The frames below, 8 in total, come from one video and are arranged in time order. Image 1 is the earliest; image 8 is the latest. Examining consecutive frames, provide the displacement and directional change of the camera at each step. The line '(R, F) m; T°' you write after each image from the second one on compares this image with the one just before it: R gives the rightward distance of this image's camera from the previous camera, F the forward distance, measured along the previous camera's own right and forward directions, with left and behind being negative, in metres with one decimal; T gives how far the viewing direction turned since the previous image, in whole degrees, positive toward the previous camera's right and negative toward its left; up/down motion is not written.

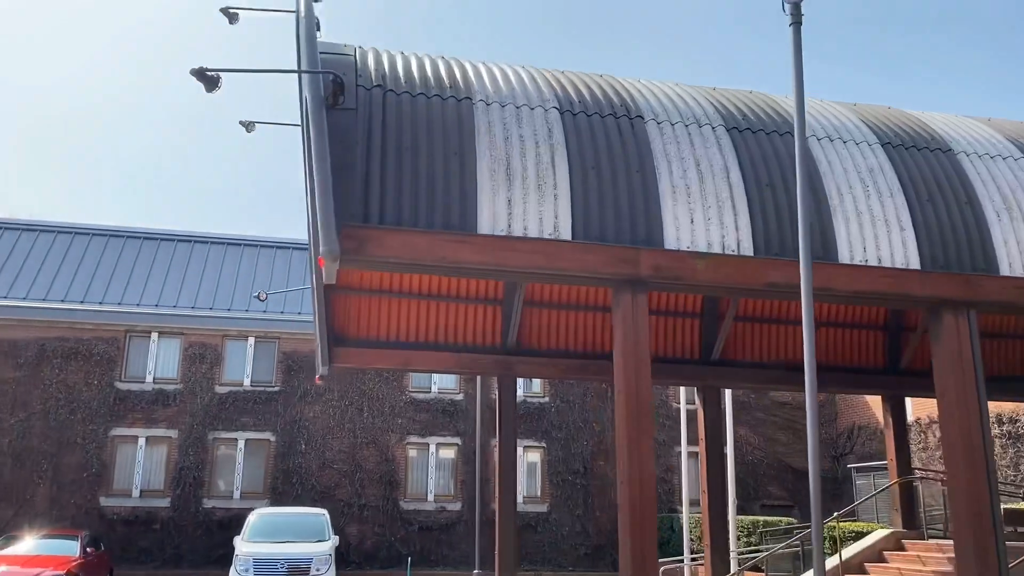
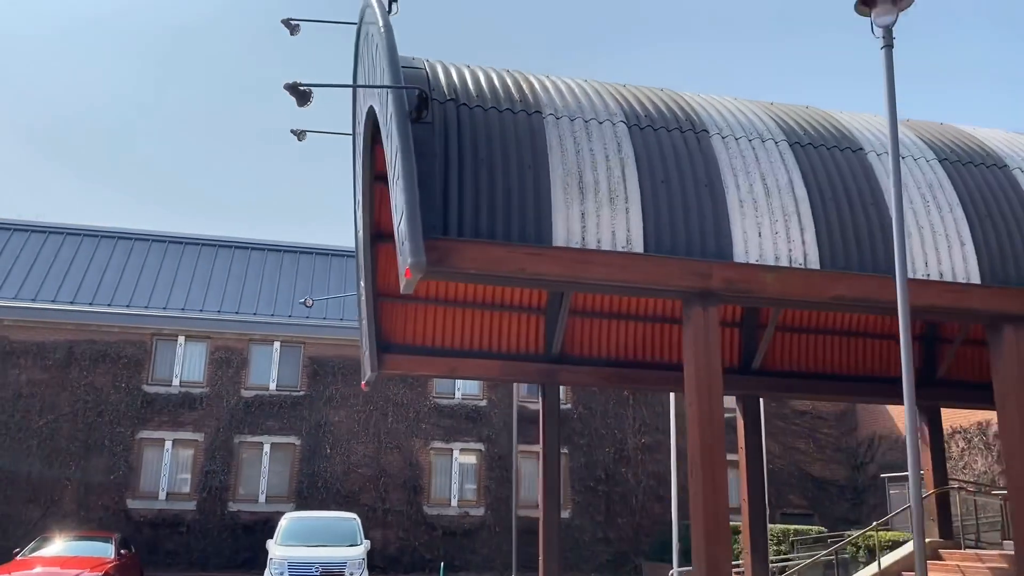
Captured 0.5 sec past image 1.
(-0.7, -0.2) m; 0°
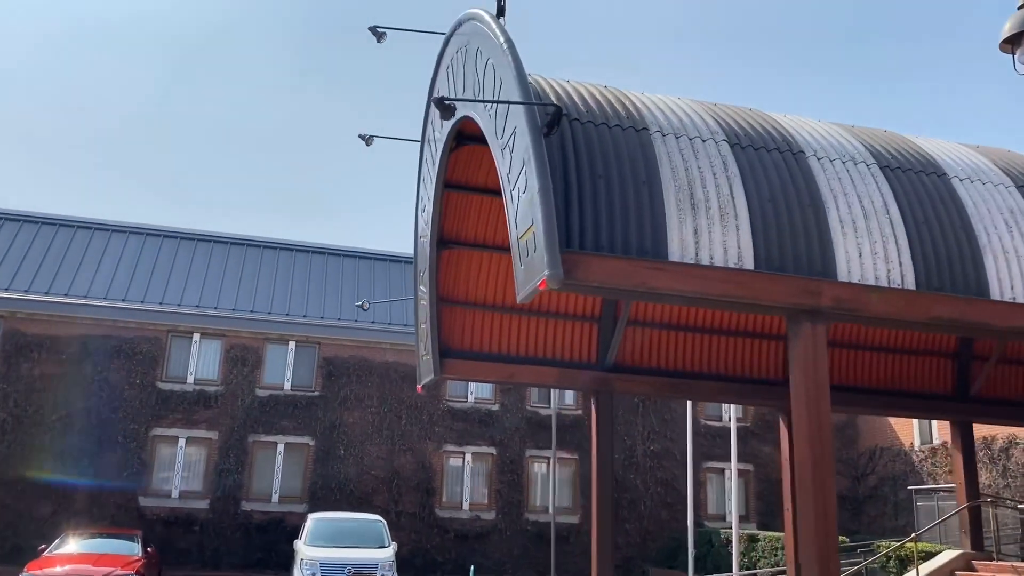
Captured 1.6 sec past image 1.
(-1.4, -0.2) m; +2°
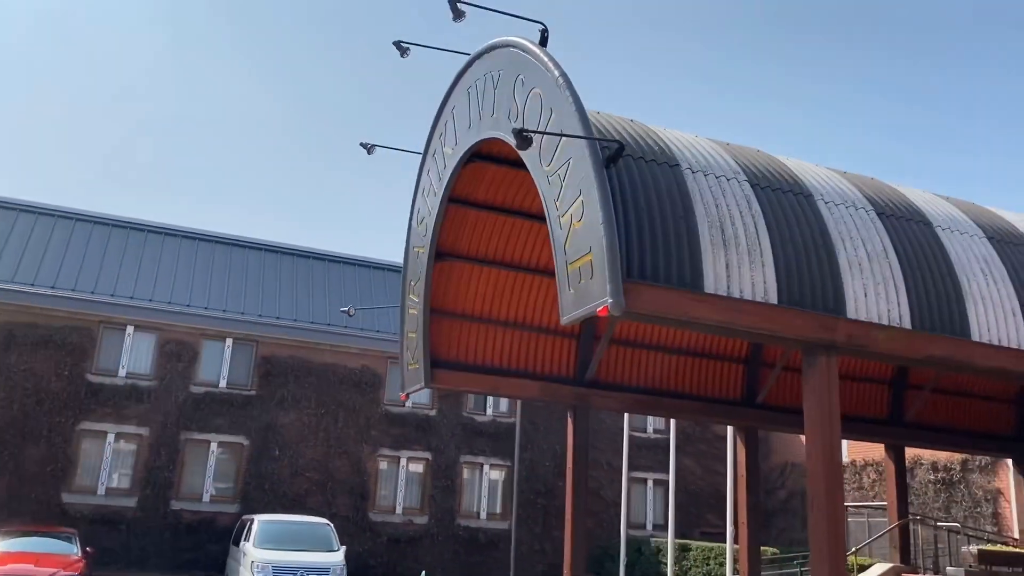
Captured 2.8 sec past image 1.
(-1.5, -0.3) m; +7°
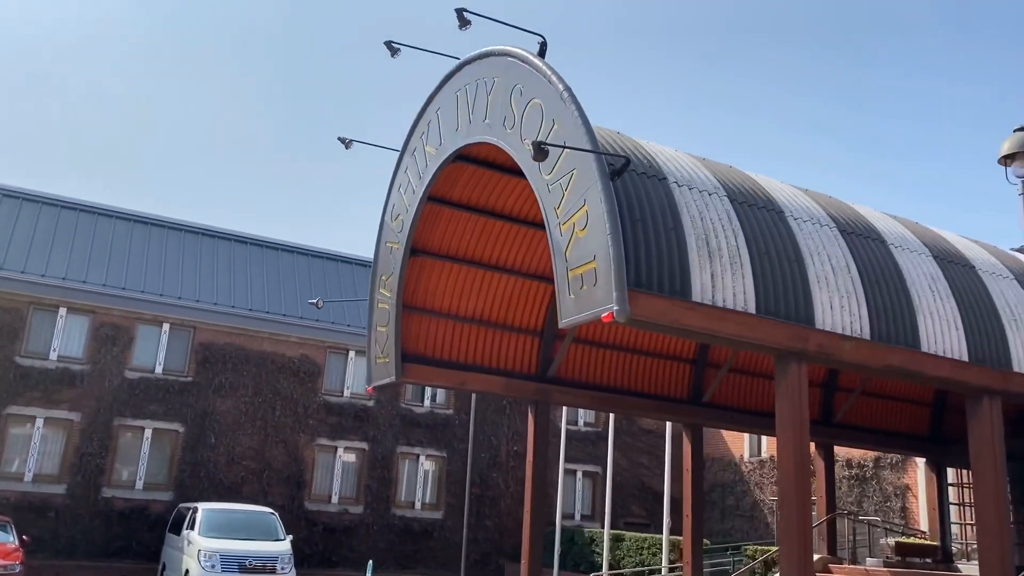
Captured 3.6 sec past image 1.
(-1.0, -0.3) m; +6°
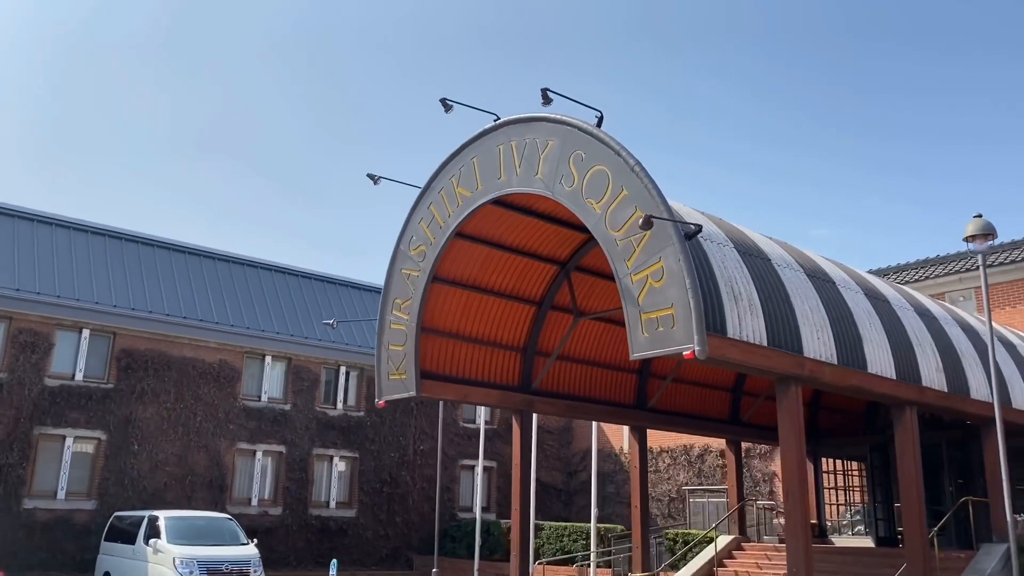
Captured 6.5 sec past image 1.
(-3.5, -1.4) m; +12°
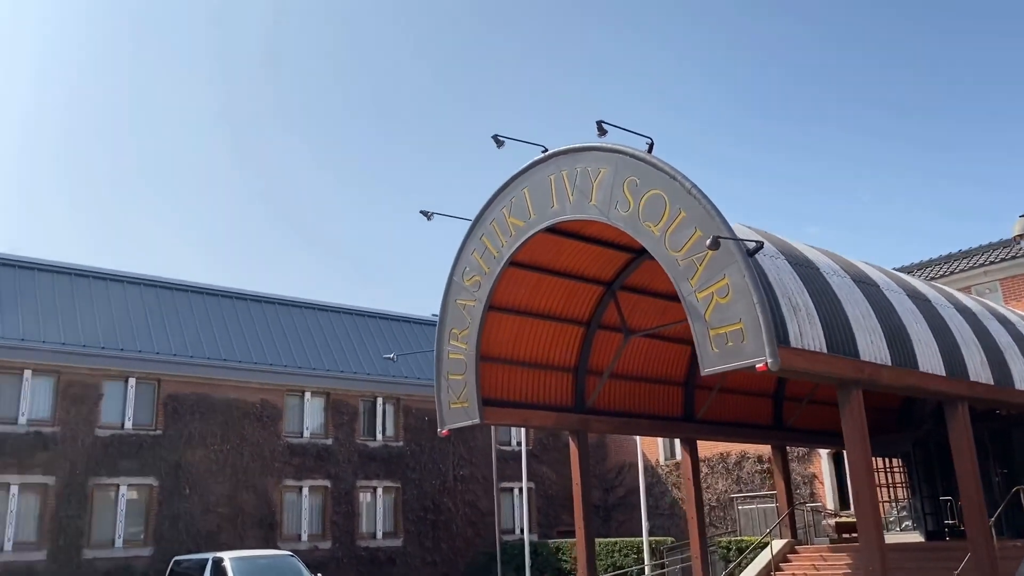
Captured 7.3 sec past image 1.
(-0.9, -0.4) m; 0°
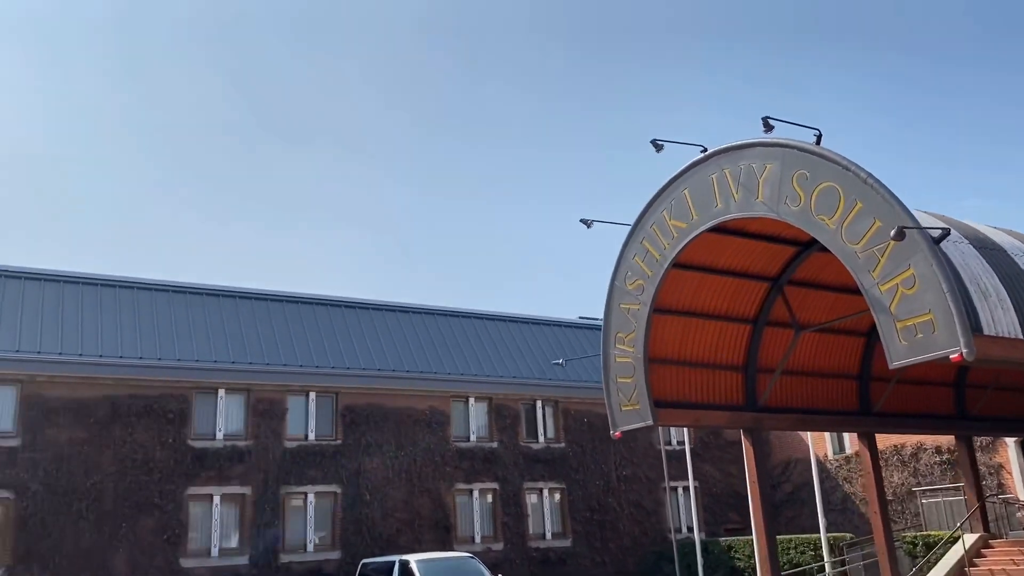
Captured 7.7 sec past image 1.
(-0.5, -0.4) m; -9°
